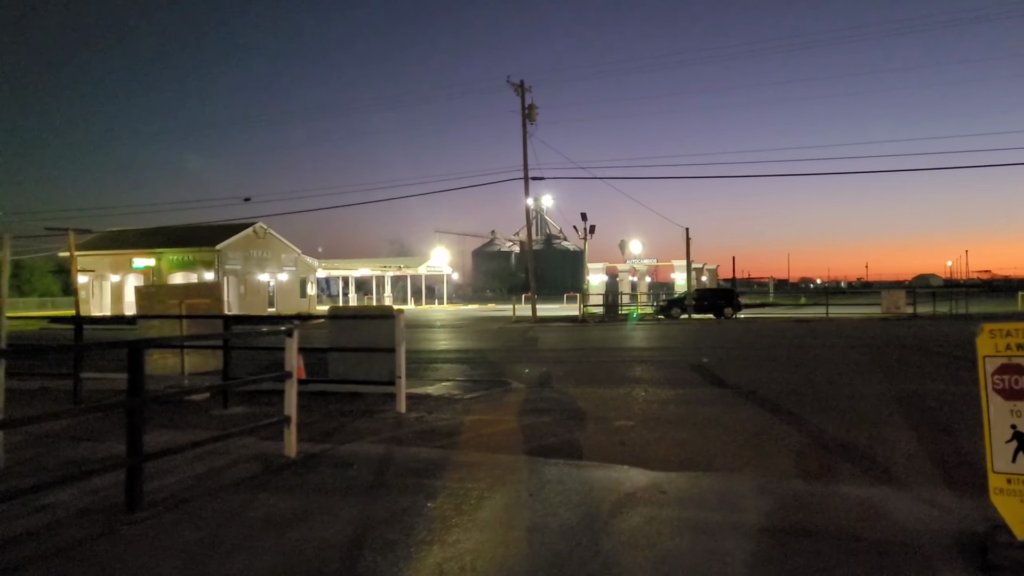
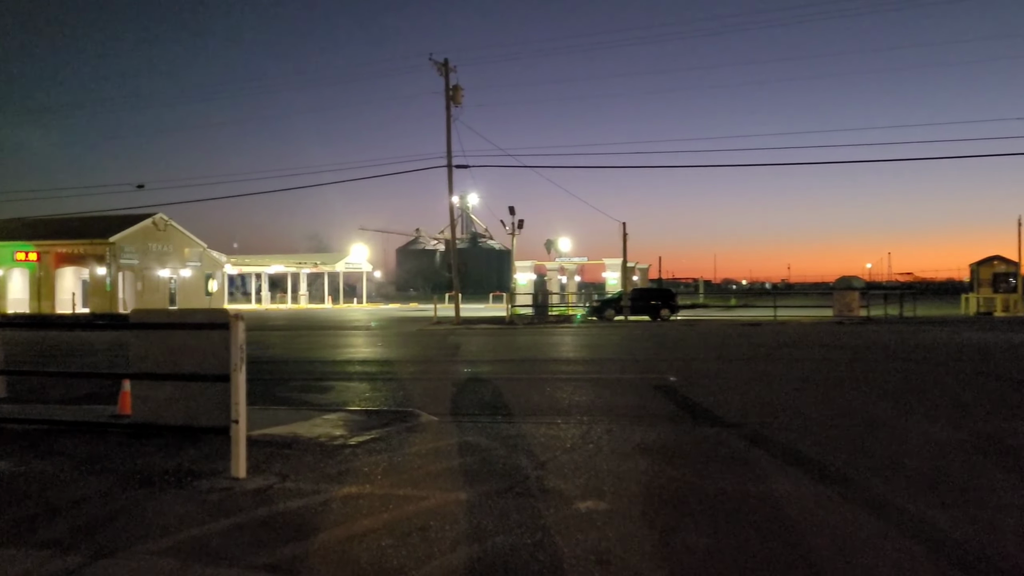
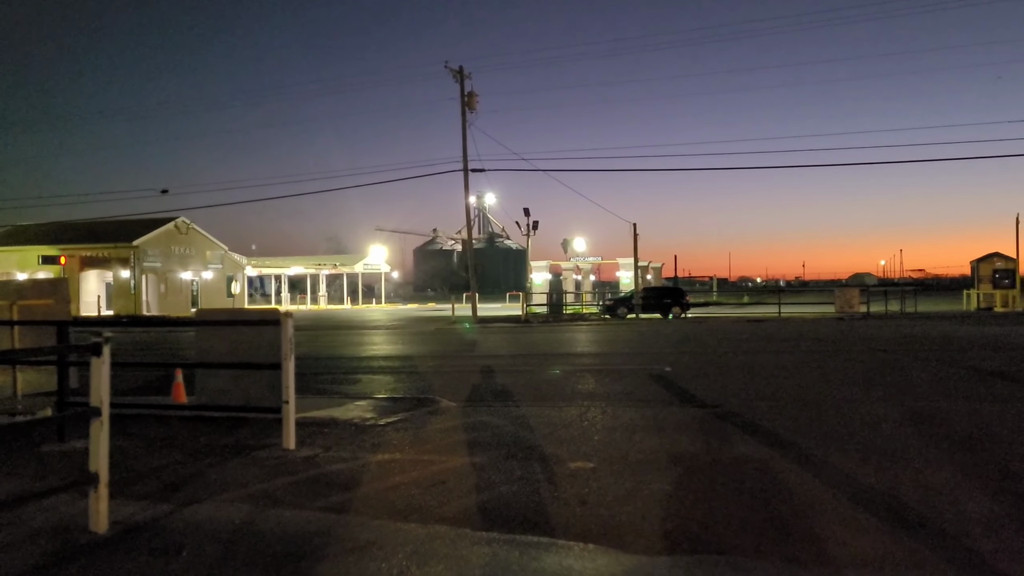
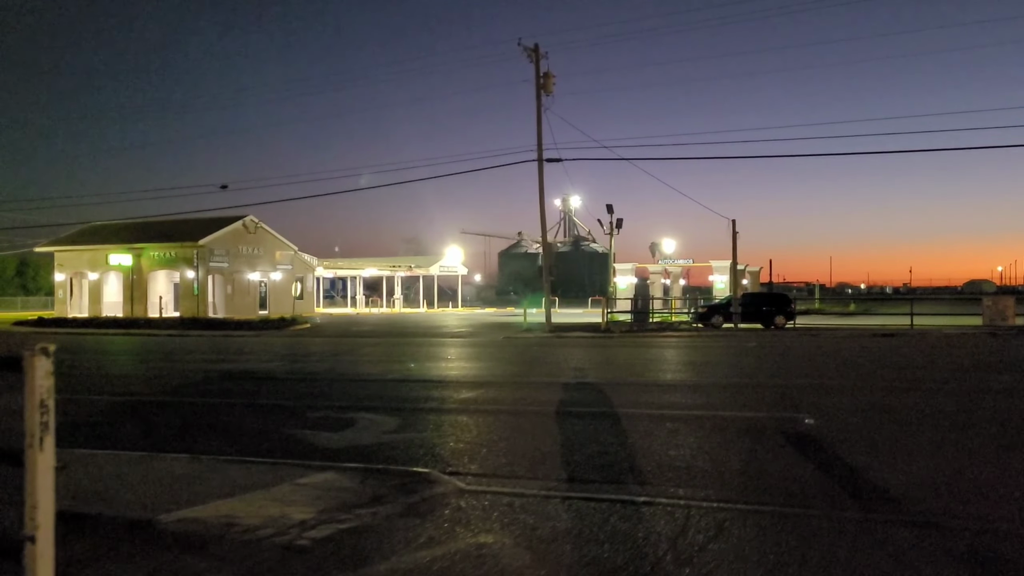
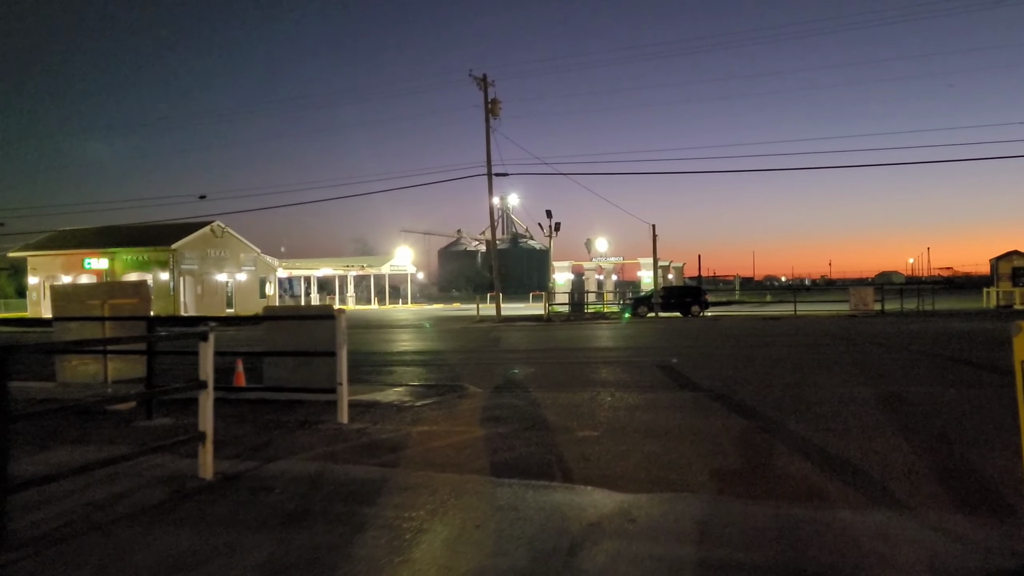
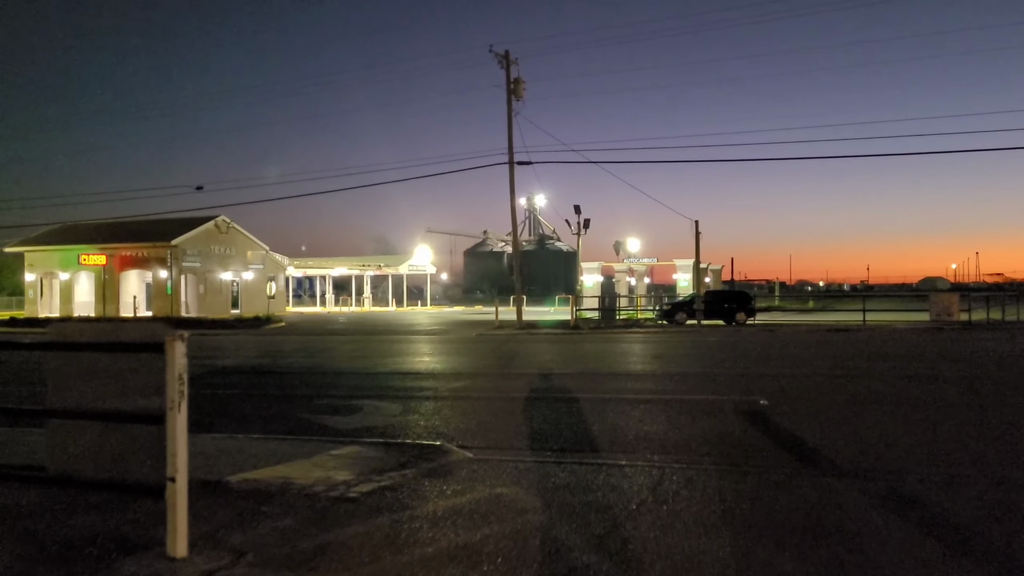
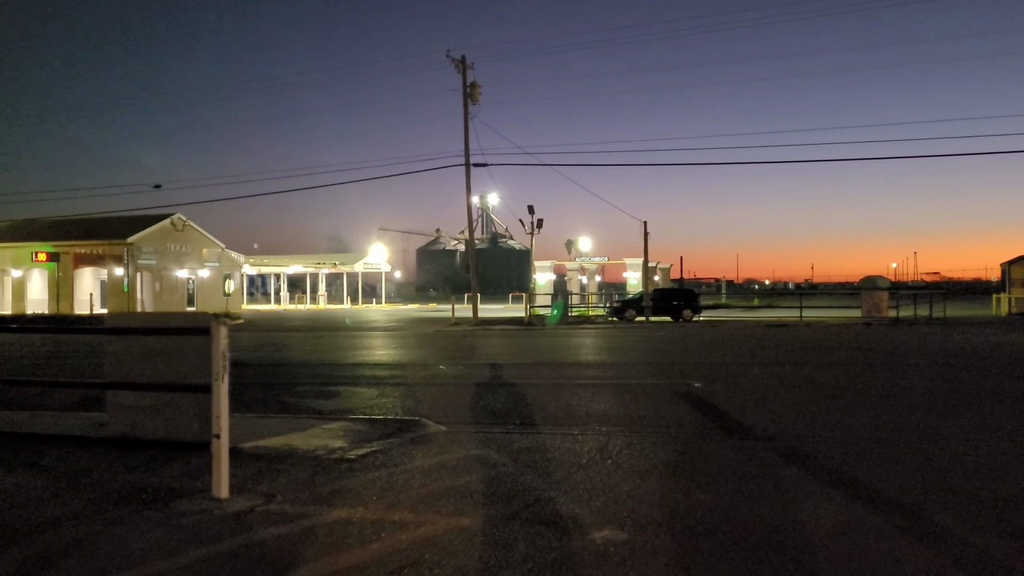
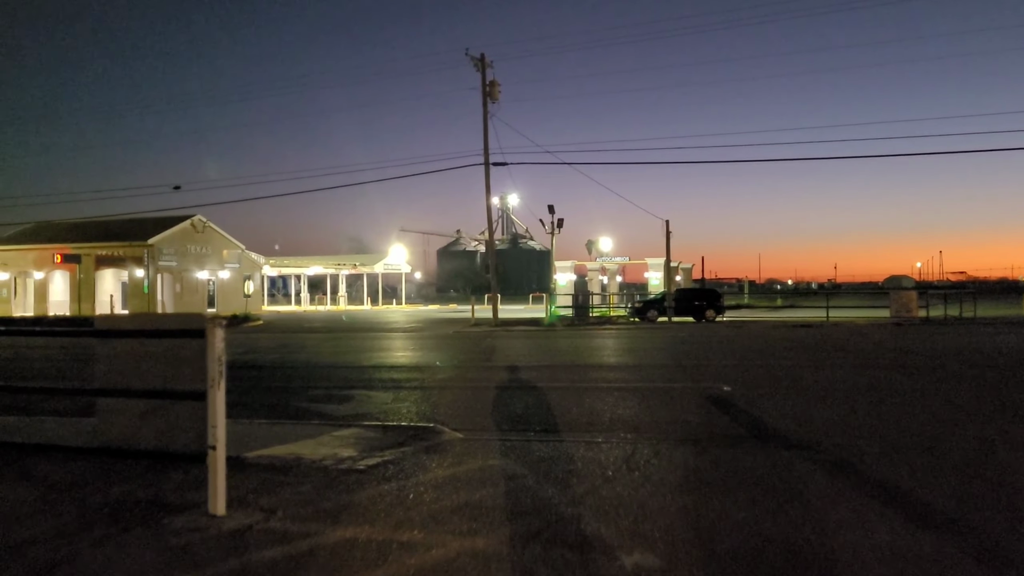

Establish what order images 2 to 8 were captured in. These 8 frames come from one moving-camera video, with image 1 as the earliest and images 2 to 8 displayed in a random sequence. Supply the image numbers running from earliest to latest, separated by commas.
5, 3, 2, 7, 8, 6, 4
